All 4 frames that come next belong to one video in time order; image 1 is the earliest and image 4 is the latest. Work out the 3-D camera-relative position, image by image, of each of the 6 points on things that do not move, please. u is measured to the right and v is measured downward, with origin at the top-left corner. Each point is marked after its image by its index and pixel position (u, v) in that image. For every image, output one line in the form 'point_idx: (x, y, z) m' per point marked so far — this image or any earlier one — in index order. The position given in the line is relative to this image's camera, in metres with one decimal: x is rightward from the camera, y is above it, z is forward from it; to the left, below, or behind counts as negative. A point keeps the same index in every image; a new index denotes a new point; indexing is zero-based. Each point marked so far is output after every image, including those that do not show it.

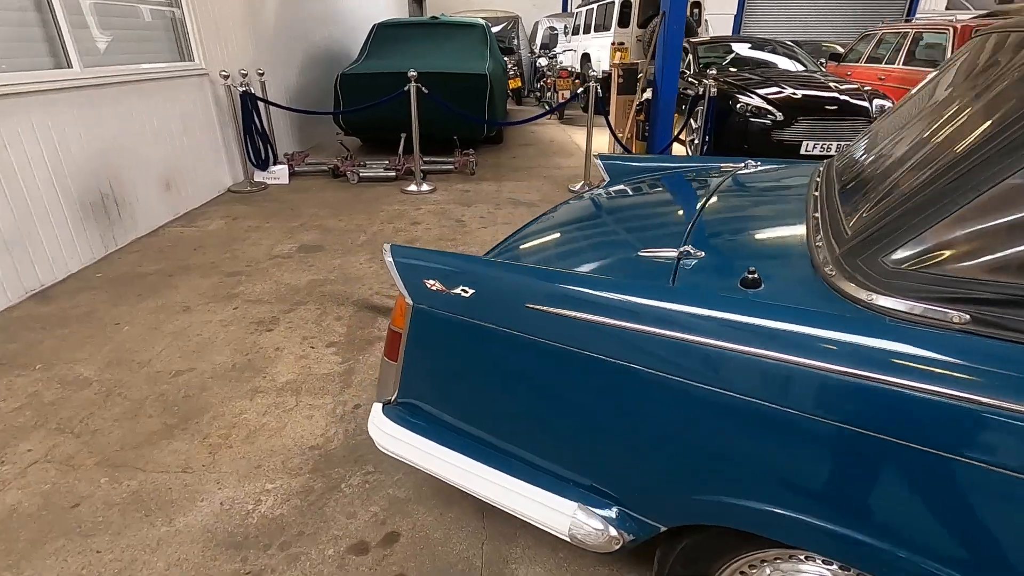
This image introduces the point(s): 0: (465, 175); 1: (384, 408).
0: (-0.6, +1.4, +6.7) m
1: (-0.4, -0.4, +1.6) m
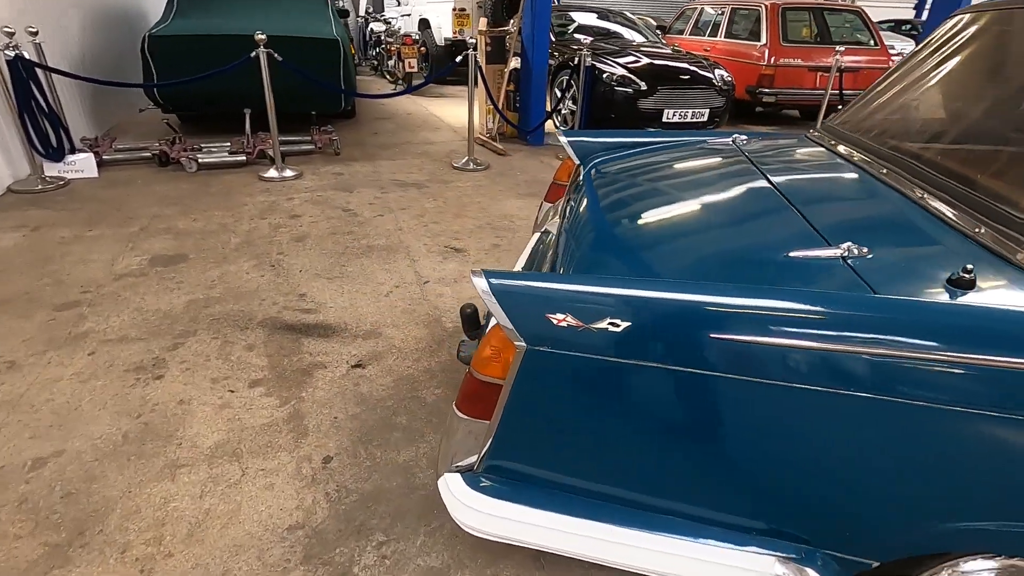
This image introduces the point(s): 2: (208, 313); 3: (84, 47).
0: (-2.0, +1.5, +5.9) m
1: (-0.1, -0.5, +1.3) m
2: (-1.7, -0.1, +3.0) m
3: (-5.0, +2.8, +6.2) m
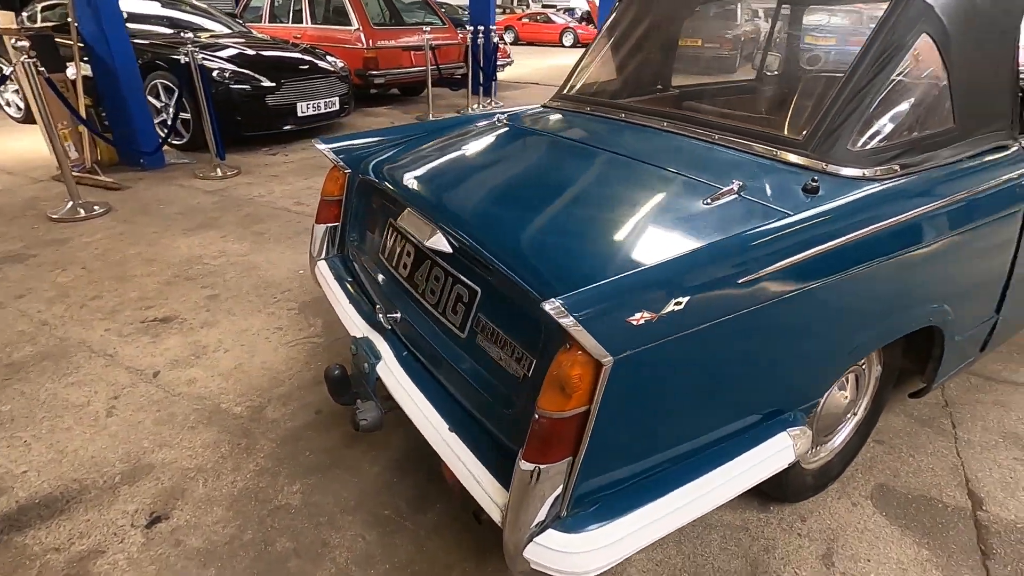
0: (-4.7, +0.2, +3.5) m
1: (+0.1, -0.5, +1.1) m
2: (-2.2, -0.9, +1.5) m
3: (-7.5, +0.4, +1.8) m
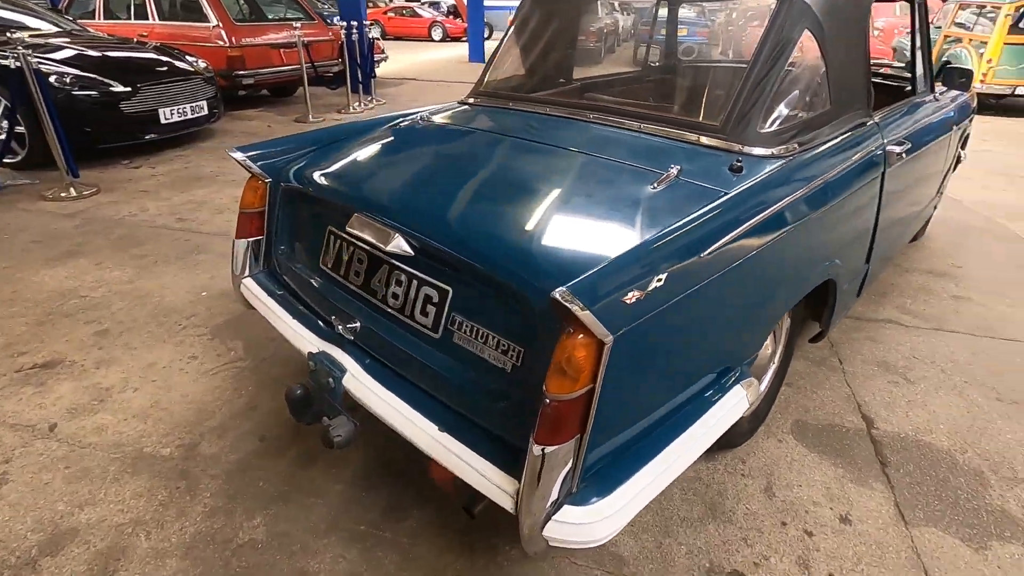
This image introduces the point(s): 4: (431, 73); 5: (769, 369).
0: (-5.1, -0.3, +2.5) m
1: (+0.1, -0.5, +1.2) m
2: (-2.1, -1.1, +1.1) m
3: (-7.5, -0.4, +0.3) m
4: (-1.7, +4.6, +11.4) m
5: (+1.0, -0.3, +2.1) m
